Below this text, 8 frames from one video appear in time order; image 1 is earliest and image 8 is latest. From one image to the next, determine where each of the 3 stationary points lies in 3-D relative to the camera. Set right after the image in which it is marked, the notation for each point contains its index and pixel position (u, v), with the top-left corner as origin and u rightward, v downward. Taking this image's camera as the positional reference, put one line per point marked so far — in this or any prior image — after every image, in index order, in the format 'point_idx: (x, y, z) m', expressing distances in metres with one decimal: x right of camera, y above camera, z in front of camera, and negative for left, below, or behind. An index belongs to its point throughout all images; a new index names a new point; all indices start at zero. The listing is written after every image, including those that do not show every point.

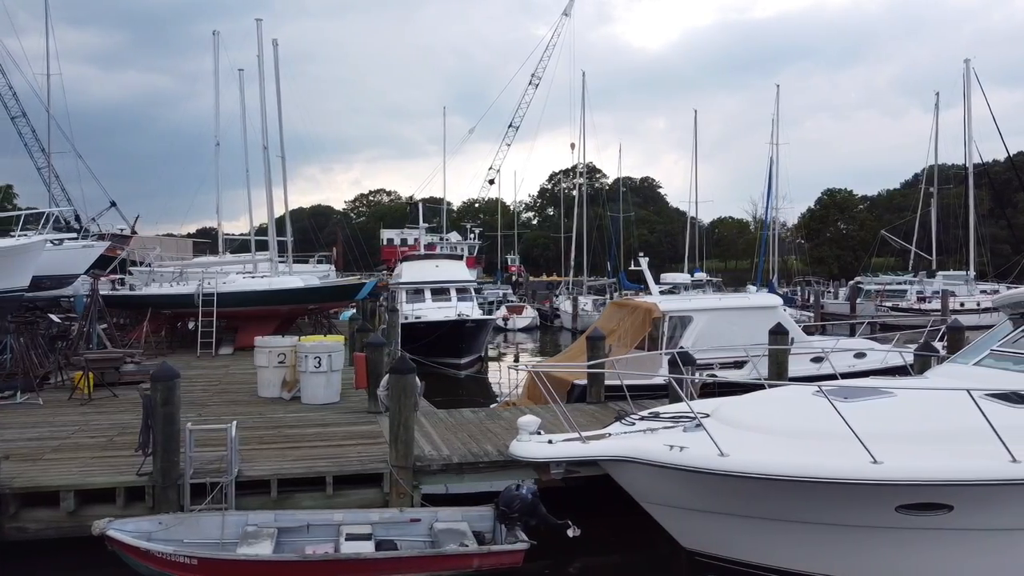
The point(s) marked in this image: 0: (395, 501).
0: (-0.8, -1.5, +5.9) m
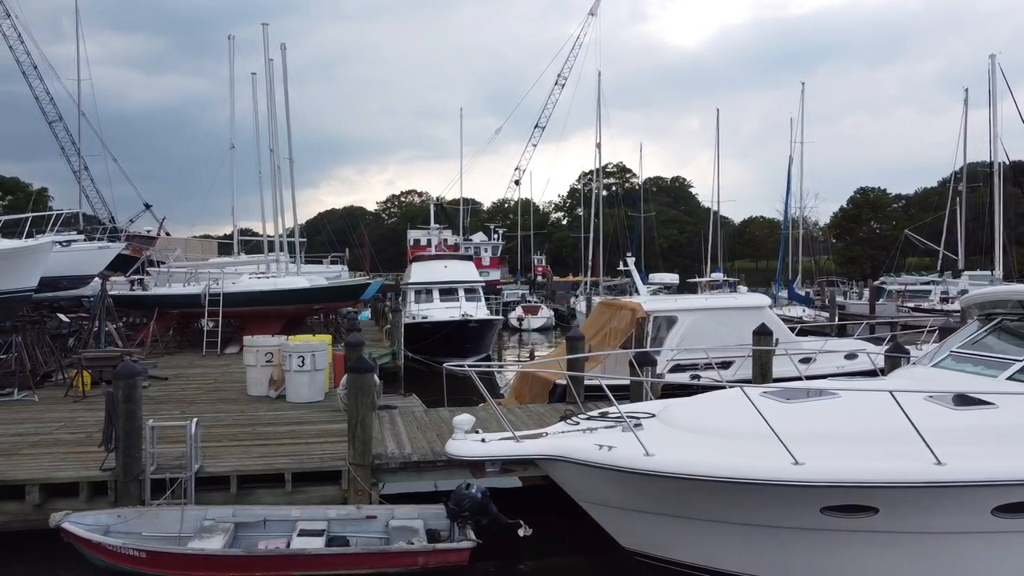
0: (-1.1, -1.5, +6.0) m
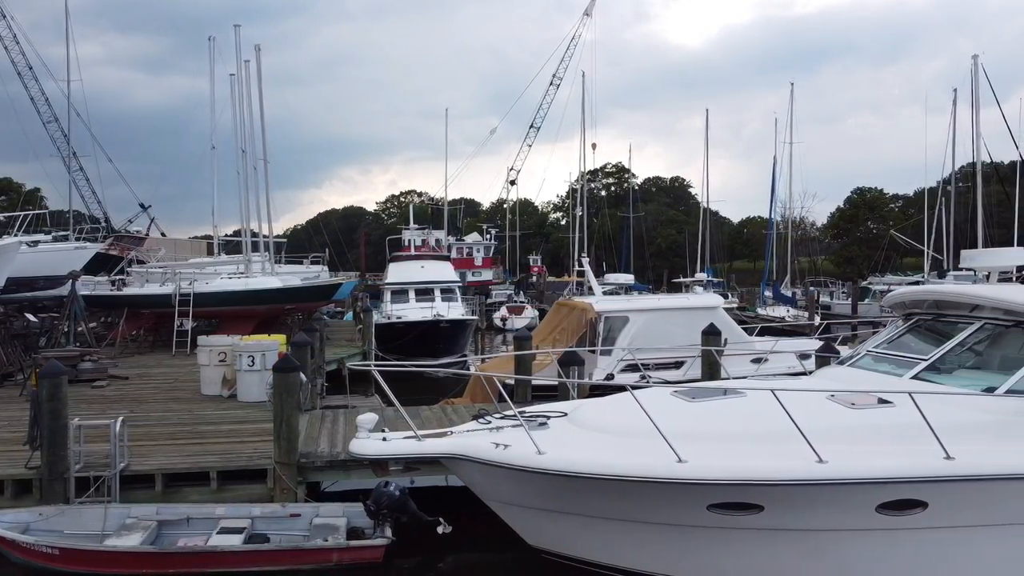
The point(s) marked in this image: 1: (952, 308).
0: (-1.7, -1.5, +6.0) m
1: (+3.0, -0.1, +5.6) m
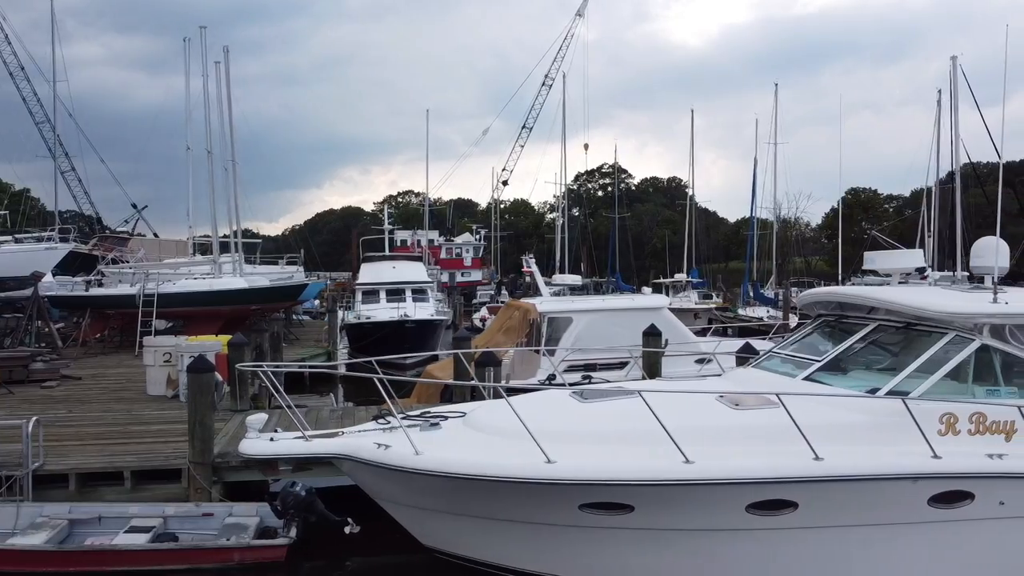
0: (-2.4, -1.5, +6.1) m
1: (+2.3, -0.2, +5.6) m
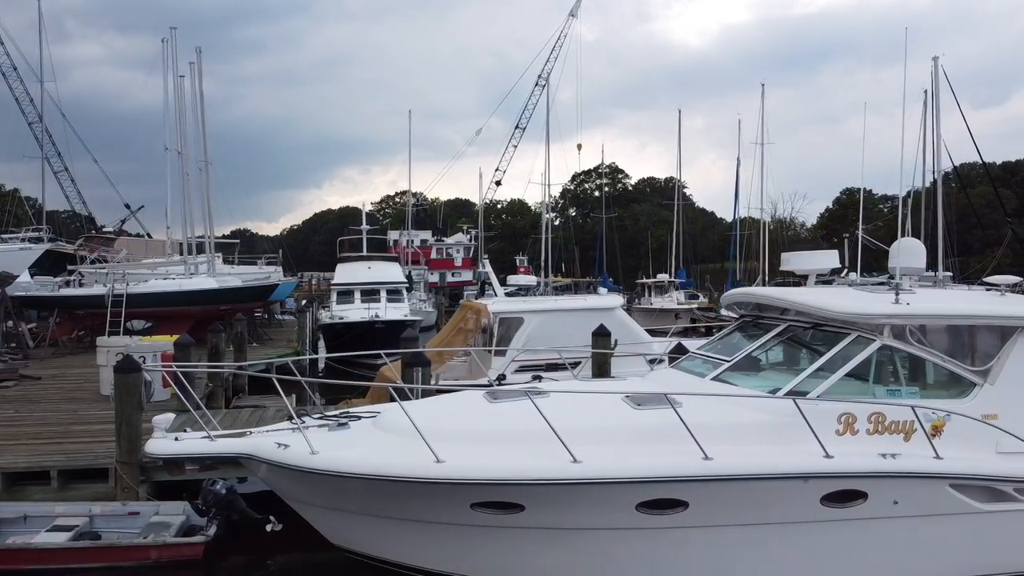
0: (-2.9, -1.5, +6.1) m
1: (+1.8, -0.2, +5.7) m
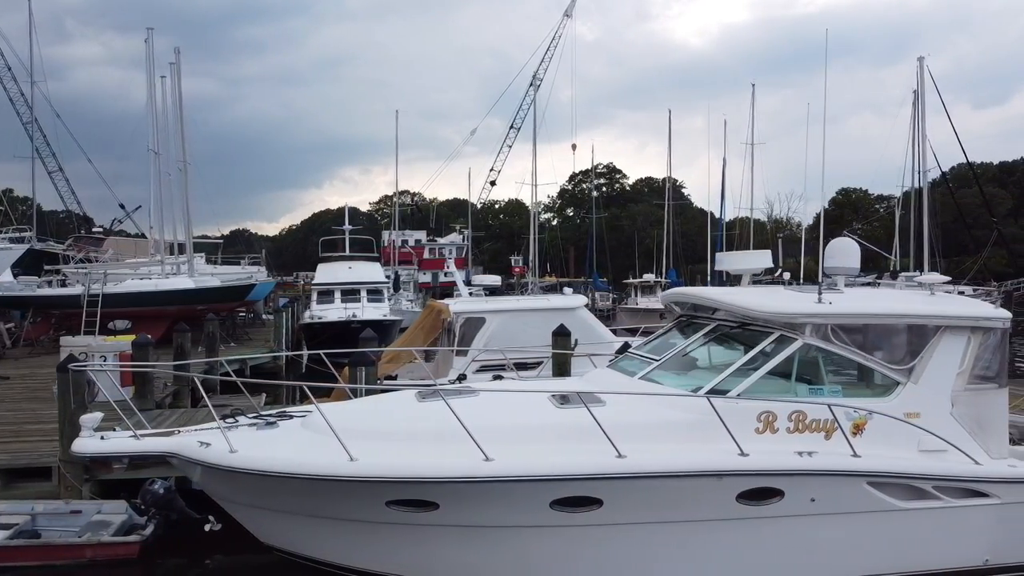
0: (-3.4, -1.5, +6.2) m
1: (+1.3, -0.2, +5.7) m
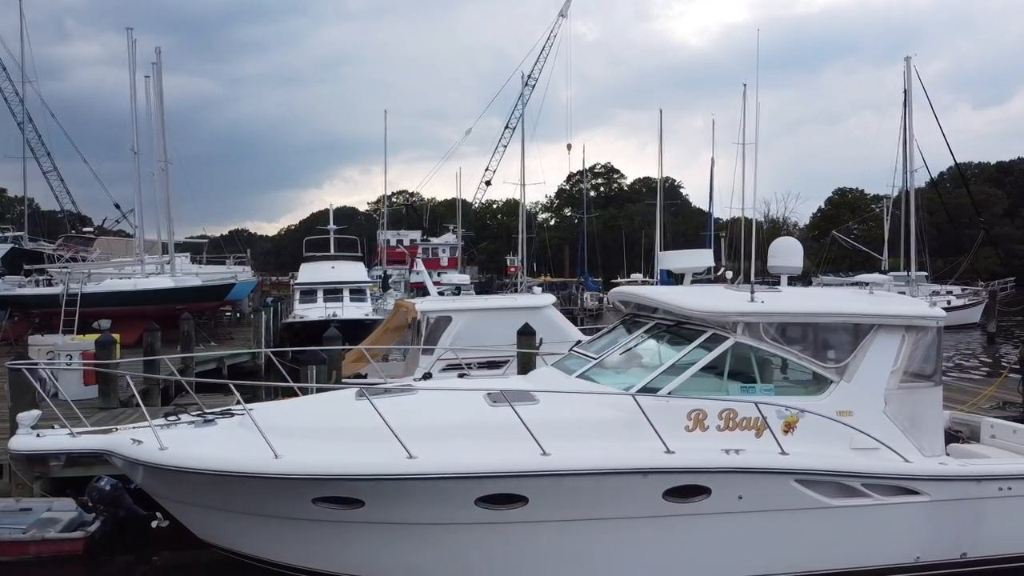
0: (-3.7, -1.5, +6.2) m
1: (+0.9, -0.1, +5.7) m
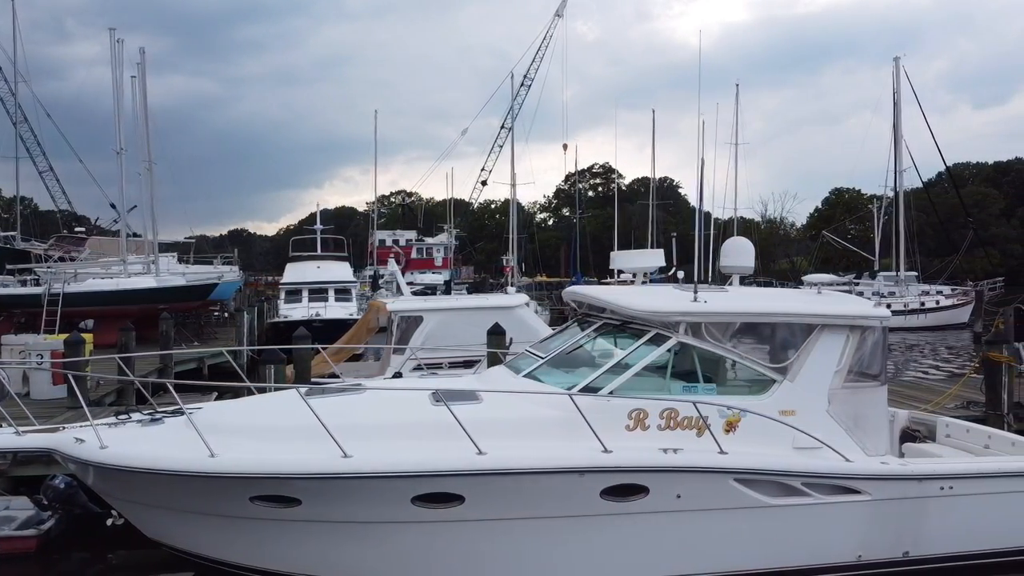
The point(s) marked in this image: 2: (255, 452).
0: (-4.1, -1.5, +6.2) m
1: (+0.6, -0.1, +5.8) m
2: (-1.4, -0.9, +4.4) m
